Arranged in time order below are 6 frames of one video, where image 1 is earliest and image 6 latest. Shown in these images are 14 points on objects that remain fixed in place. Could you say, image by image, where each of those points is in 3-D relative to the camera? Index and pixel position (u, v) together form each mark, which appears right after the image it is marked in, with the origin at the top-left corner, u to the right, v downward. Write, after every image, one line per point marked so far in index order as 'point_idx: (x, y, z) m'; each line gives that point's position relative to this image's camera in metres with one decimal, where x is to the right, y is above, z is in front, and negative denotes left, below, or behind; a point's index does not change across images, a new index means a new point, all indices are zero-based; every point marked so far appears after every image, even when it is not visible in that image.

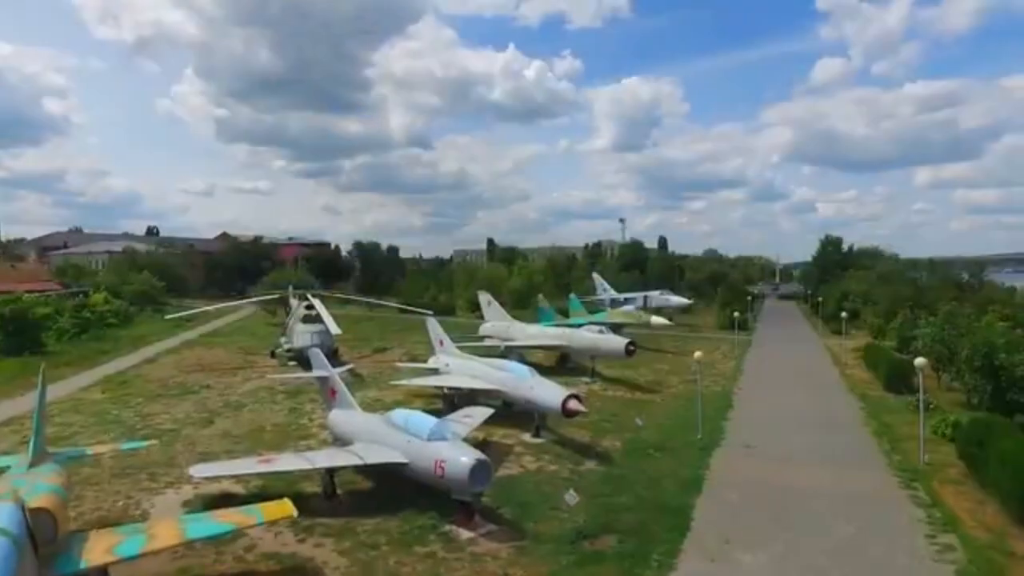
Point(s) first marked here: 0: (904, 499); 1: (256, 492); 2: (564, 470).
0: (+10.1, -5.5, +16.4) m
1: (-6.7, -5.3, +16.5) m
2: (+1.6, -5.5, +19.2) m
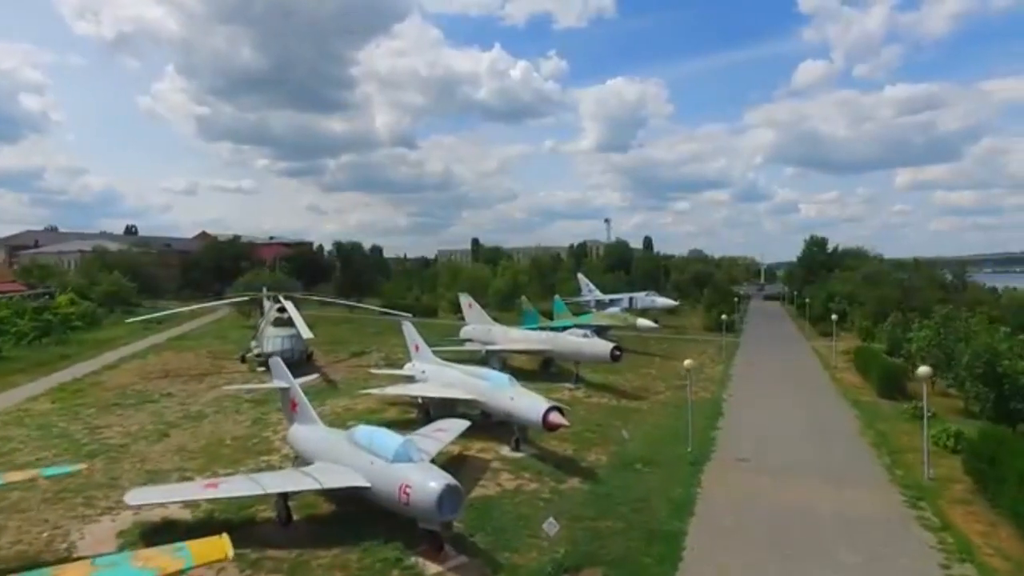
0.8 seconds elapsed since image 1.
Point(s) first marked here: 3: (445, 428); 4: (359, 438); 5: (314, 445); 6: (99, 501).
0: (+9.6, -5.6, +15.1) m
1: (-7.3, -5.4, +14.9) m
2: (+0.9, -5.6, +17.7) m
3: (-2.0, -4.2, +19.0) m
4: (-3.7, -3.6, +15.2) m
5: (-5.2, -4.1, +16.7) m
6: (-10.3, -5.3, +15.7) m
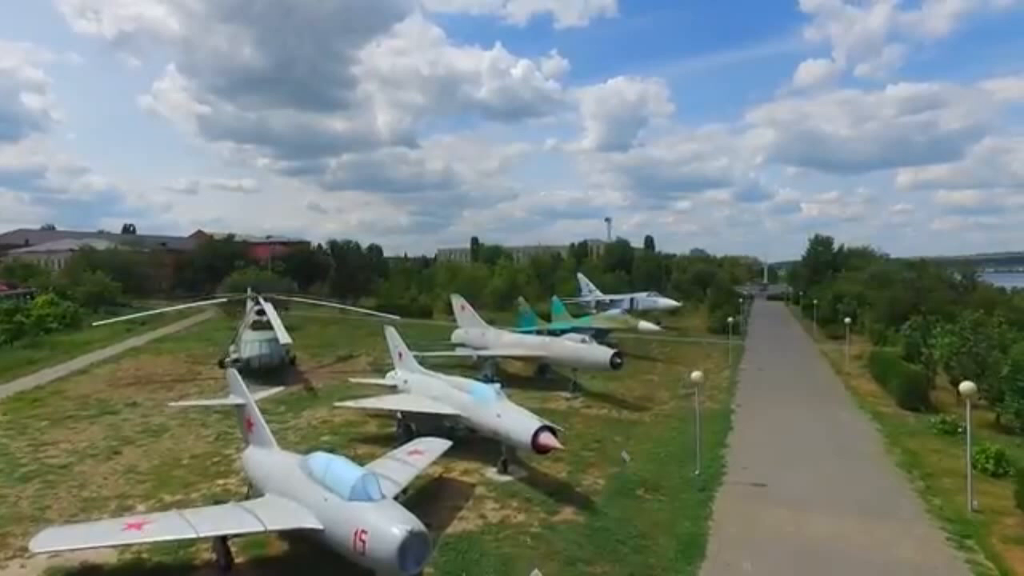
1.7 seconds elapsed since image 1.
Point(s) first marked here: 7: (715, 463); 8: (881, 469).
0: (+9.2, -5.7, +12.9) m
1: (-7.7, -5.5, +12.7) m
2: (+0.5, -5.7, +15.5) m
3: (-2.4, -4.3, +16.8) m
4: (-4.1, -3.7, +13.0) m
5: (-5.6, -4.2, +14.5) m
6: (-10.6, -5.4, +13.6) m
7: (+6.4, -5.5, +20.0) m
8: (+11.3, -5.5, +19.4) m
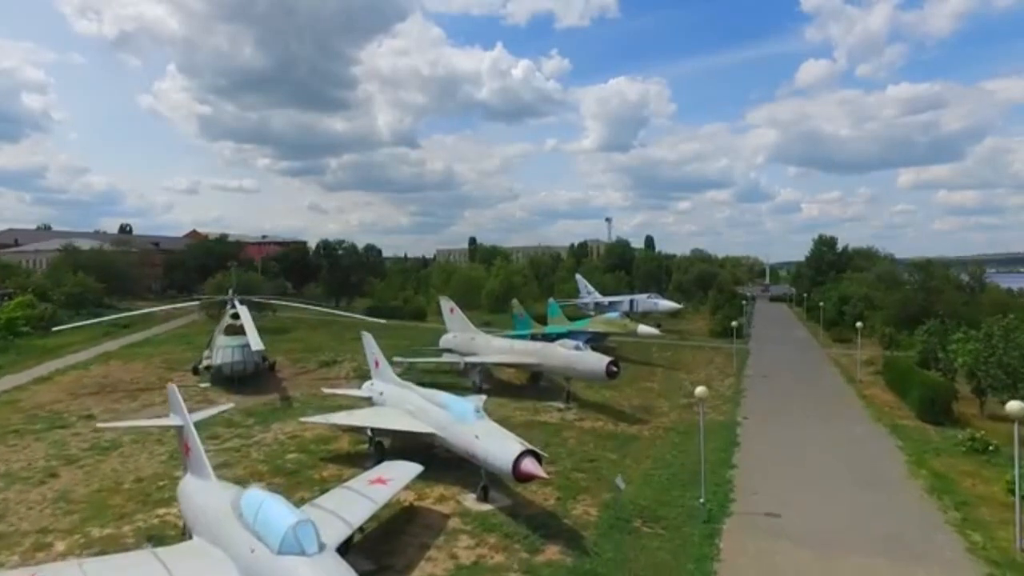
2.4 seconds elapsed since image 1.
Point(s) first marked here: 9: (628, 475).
0: (+8.7, -5.8, +10.8) m
1: (-8.2, -5.6, +10.6) m
2: (0.0, -5.8, +13.4) m
3: (-2.9, -4.4, +14.7) m
4: (-4.6, -3.8, +10.9) m
5: (-6.1, -4.3, +12.4) m
6: (-11.2, -5.5, +11.4) m
7: (+5.9, -5.6, +17.8) m
8: (+10.8, -5.6, +17.2) m
9: (+3.5, -5.7, +19.3) m
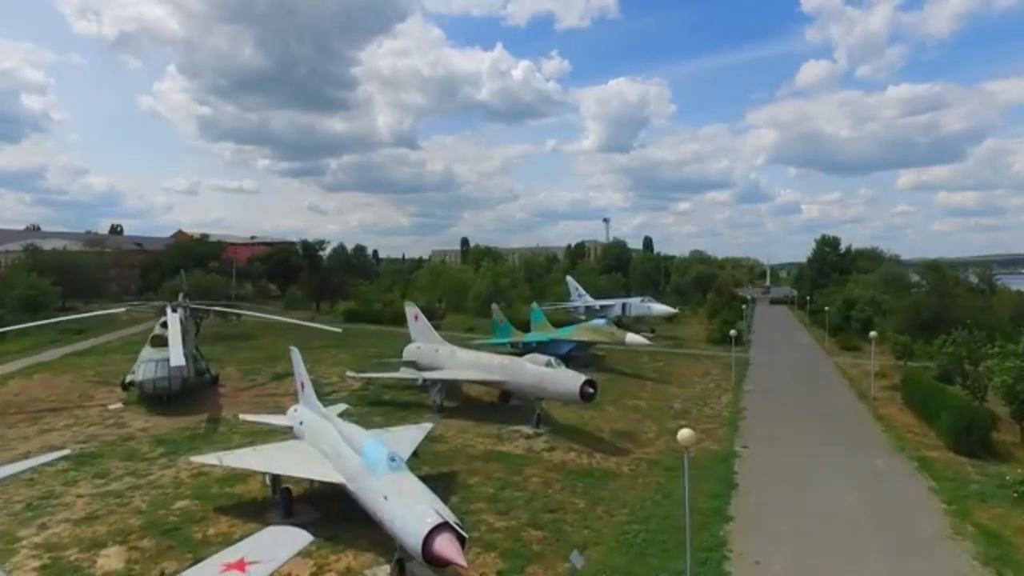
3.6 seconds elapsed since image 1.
0: (+7.2, -6.0, +6.8) m
1: (-9.7, -5.8, +6.6) m
2: (-1.5, -6.0, +9.4) m
3: (-4.4, -4.6, +10.7) m
4: (-6.1, -4.0, +6.9) m
5: (-7.6, -4.5, +8.4) m
6: (-12.7, -5.7, +7.4) m
7: (+4.4, -5.8, +13.8) m
8: (+9.3, -5.8, +13.2) m
9: (+2.0, -5.9, +15.3) m
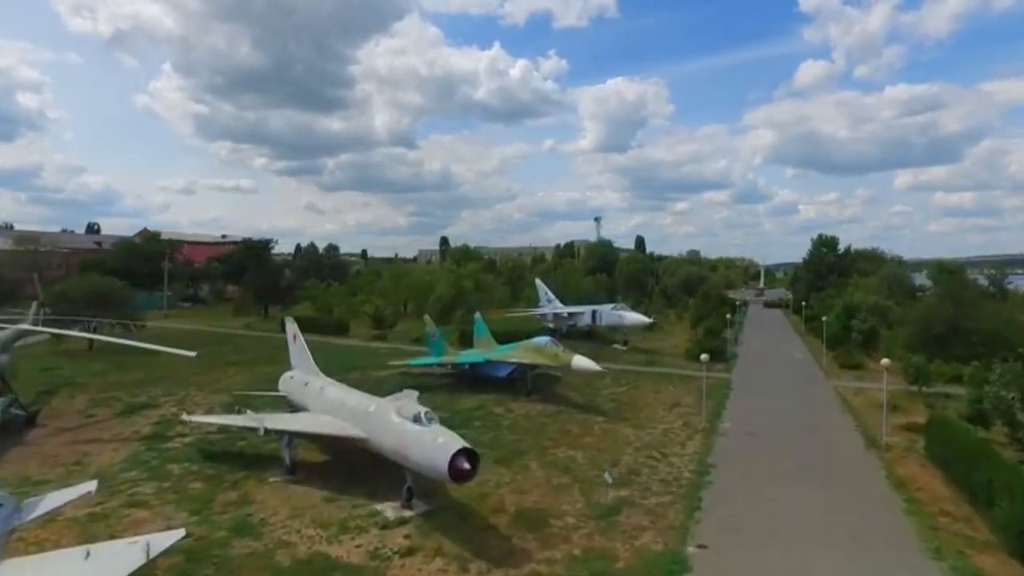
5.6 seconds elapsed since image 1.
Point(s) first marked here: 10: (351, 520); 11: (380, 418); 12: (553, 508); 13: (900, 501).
0: (+3.4, -6.5, -0.8) m
1: (-13.4, -6.3, -1.1) m
2: (-5.3, -6.5, +1.8) m
3: (-8.2, -5.1, +3.1) m
4: (-9.8, -4.5, -0.7) m
5: (-11.4, -5.0, +0.7) m
6: (-16.4, -6.1, -0.2) m
7: (+0.6, -6.3, +6.2) m
8: (+5.5, -6.3, +5.6) m
9: (-1.8, -6.3, +7.7) m
10: (-4.2, -6.0, +16.6) m
11: (-3.7, -3.5, +17.8) m
12: (+1.2, -6.1, +17.8) m
13: (+11.0, -6.0, +18.0) m
